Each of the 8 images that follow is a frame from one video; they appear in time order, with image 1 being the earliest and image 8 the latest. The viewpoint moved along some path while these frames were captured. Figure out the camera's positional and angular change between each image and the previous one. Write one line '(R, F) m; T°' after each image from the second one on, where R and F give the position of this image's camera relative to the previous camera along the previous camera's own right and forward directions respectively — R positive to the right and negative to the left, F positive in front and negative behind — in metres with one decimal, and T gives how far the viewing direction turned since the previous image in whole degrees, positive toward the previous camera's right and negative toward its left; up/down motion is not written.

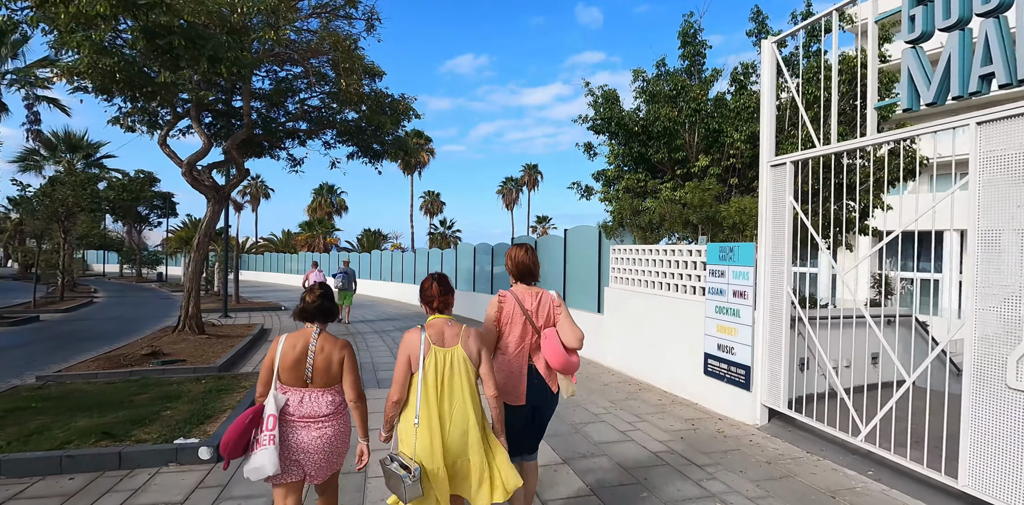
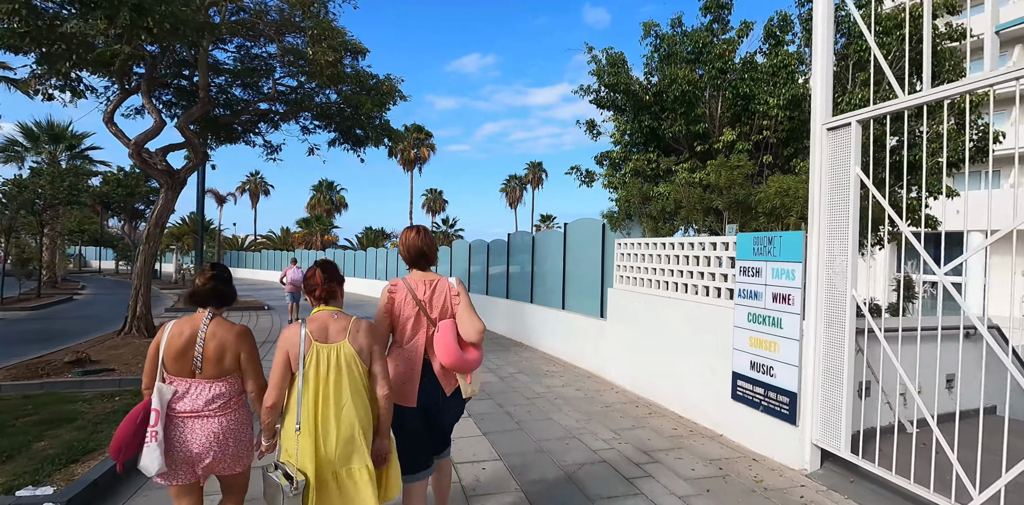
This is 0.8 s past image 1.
(+0.3, +1.2) m; -1°
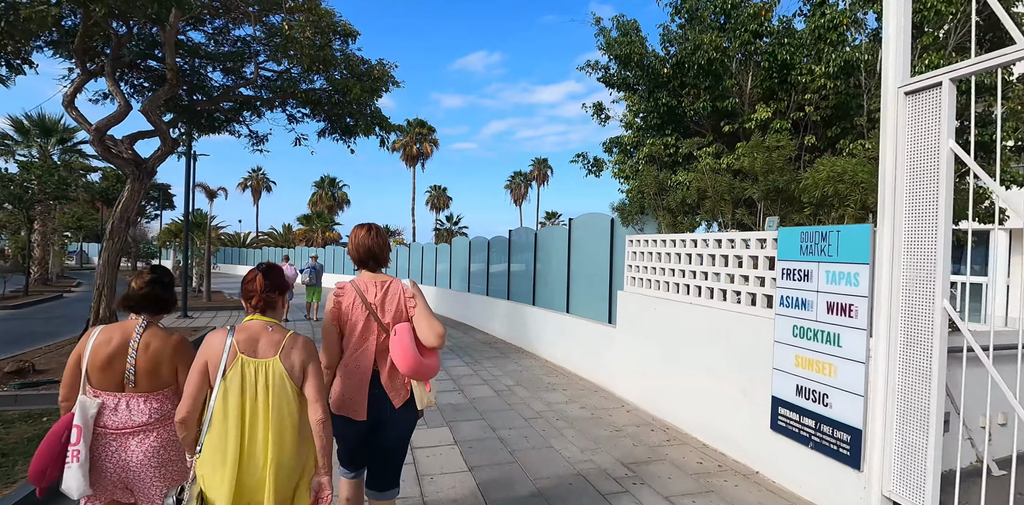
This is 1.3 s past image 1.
(+0.1, +0.8) m; -1°
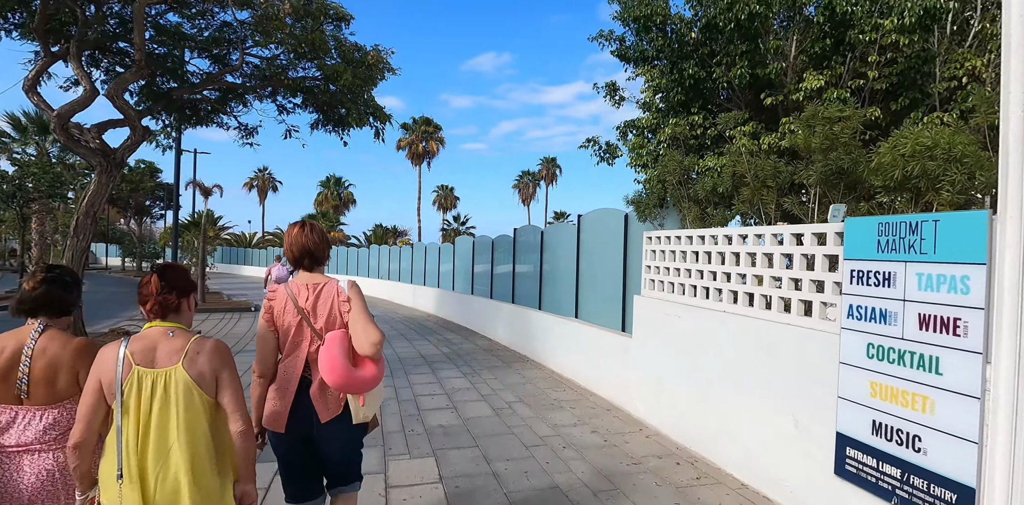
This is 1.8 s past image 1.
(+0.1, +0.8) m; -1°
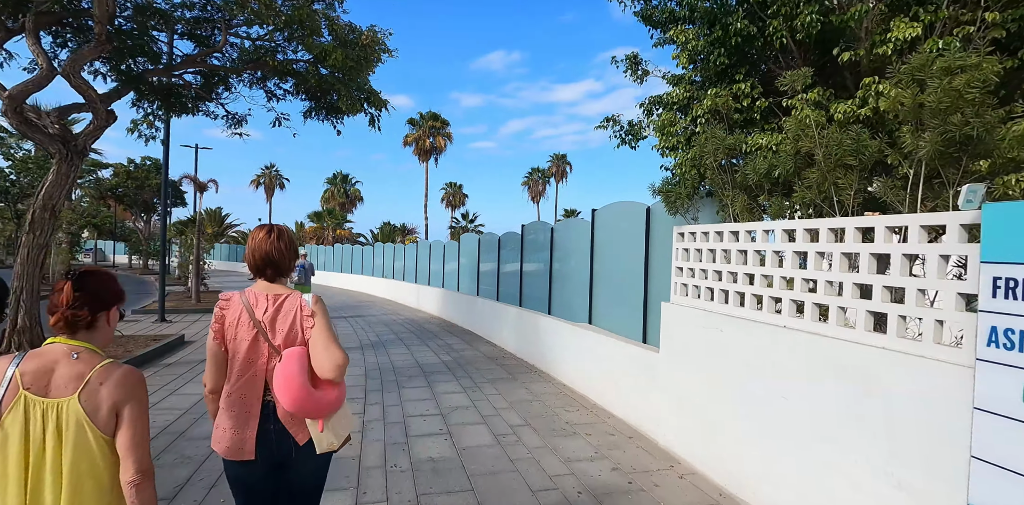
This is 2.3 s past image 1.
(0.0, +0.9) m; -1°
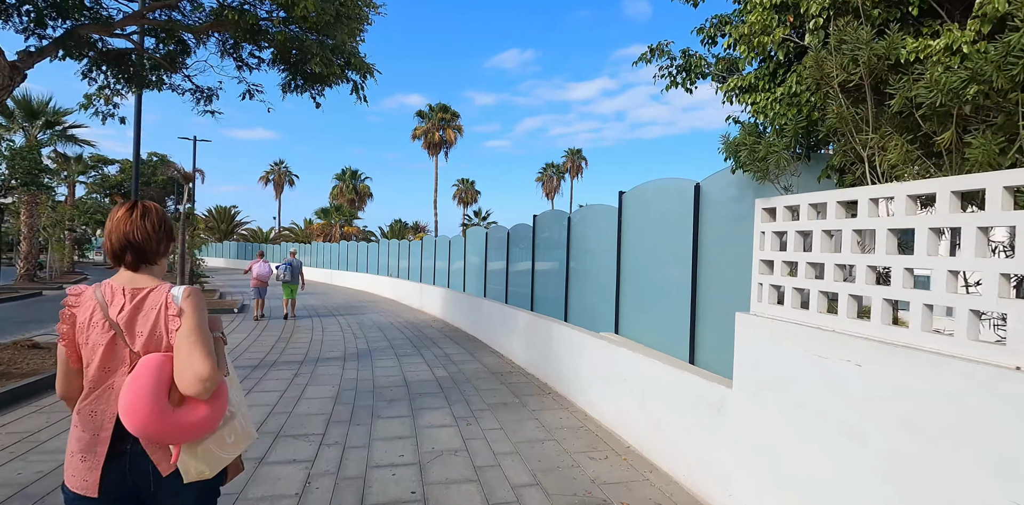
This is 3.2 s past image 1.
(+0.1, +1.5) m; -2°
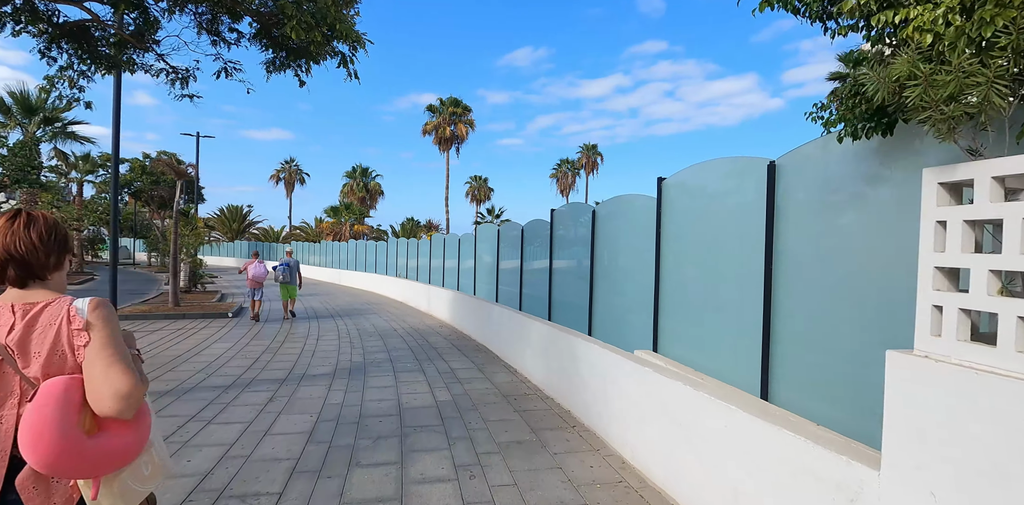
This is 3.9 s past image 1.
(0.0, +1.2) m; -2°
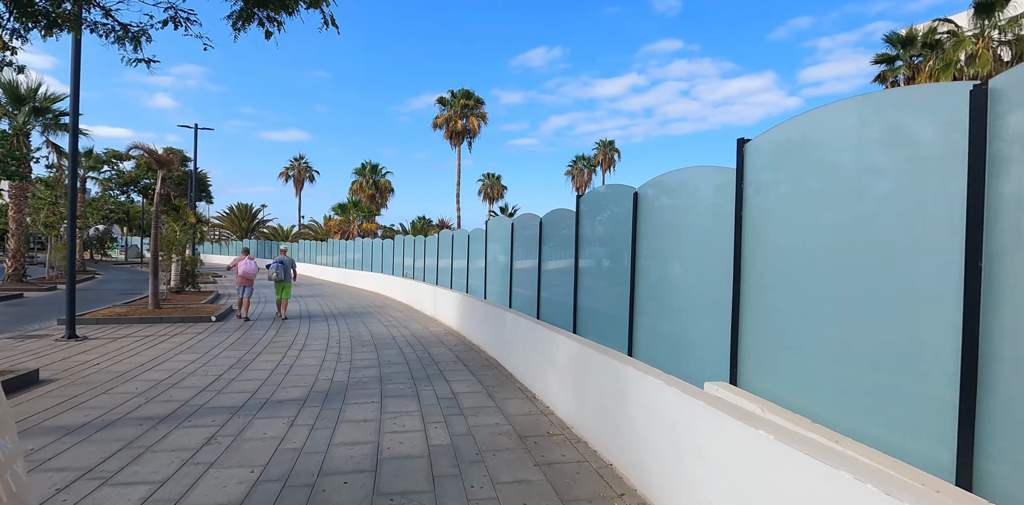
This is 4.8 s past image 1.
(-0.1, +1.5) m; -1°
